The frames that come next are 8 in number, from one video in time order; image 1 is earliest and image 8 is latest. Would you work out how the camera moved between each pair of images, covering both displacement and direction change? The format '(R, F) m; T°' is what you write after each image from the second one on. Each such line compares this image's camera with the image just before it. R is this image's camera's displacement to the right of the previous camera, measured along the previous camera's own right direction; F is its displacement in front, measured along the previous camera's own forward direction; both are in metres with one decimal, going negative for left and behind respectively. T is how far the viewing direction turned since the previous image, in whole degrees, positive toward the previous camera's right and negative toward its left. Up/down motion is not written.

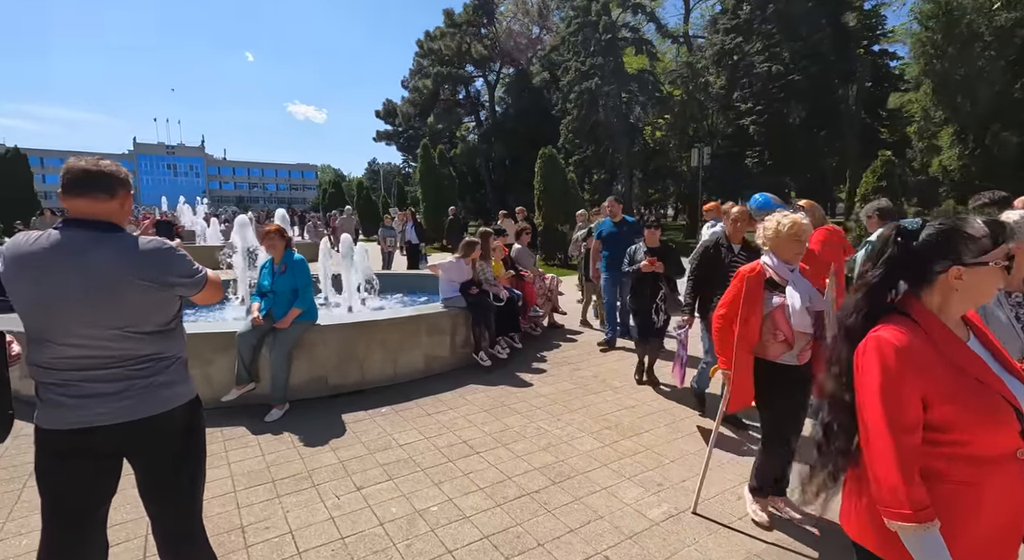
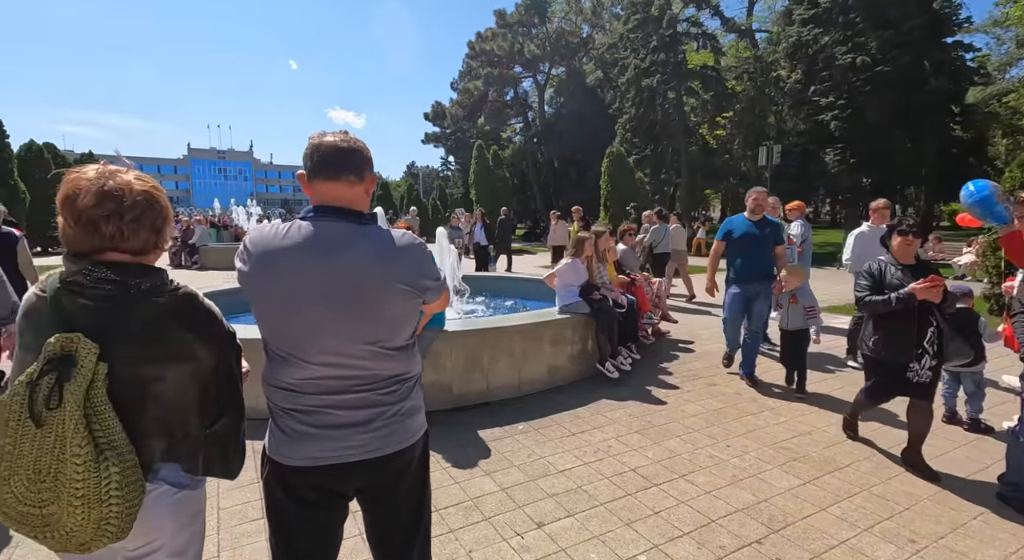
(-1.0, +0.4) m; -4°
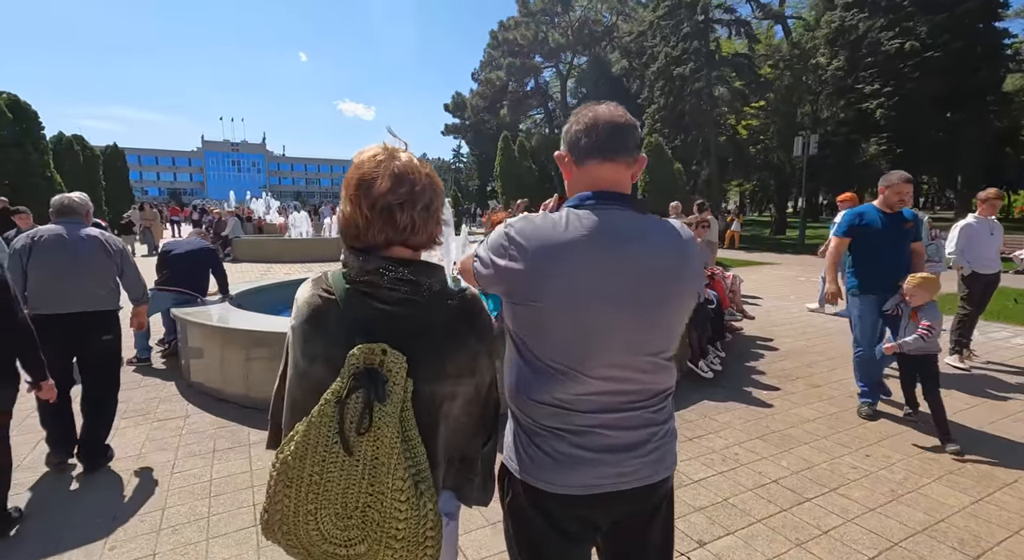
(-0.8, +0.2) m; -1°
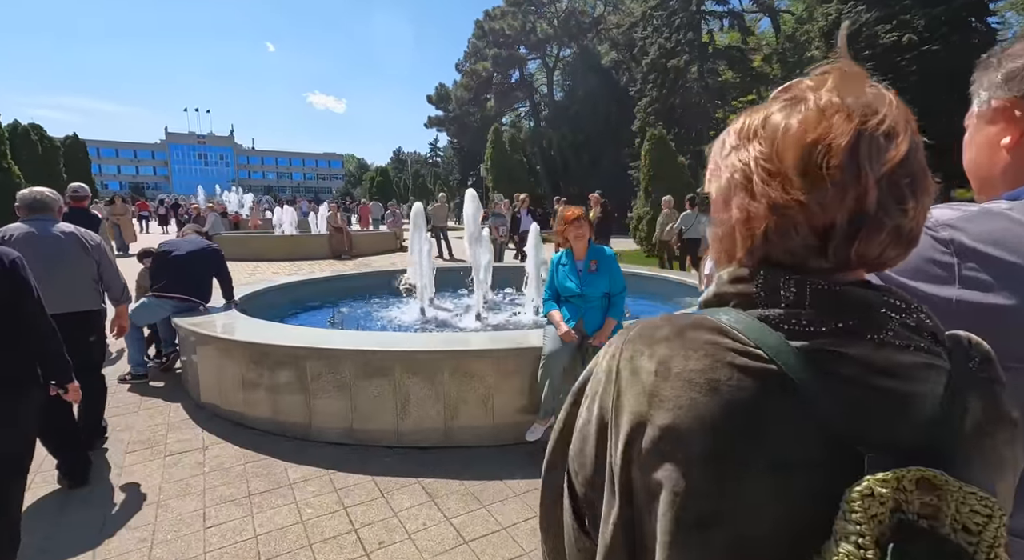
(-0.7, +0.6) m; +2°
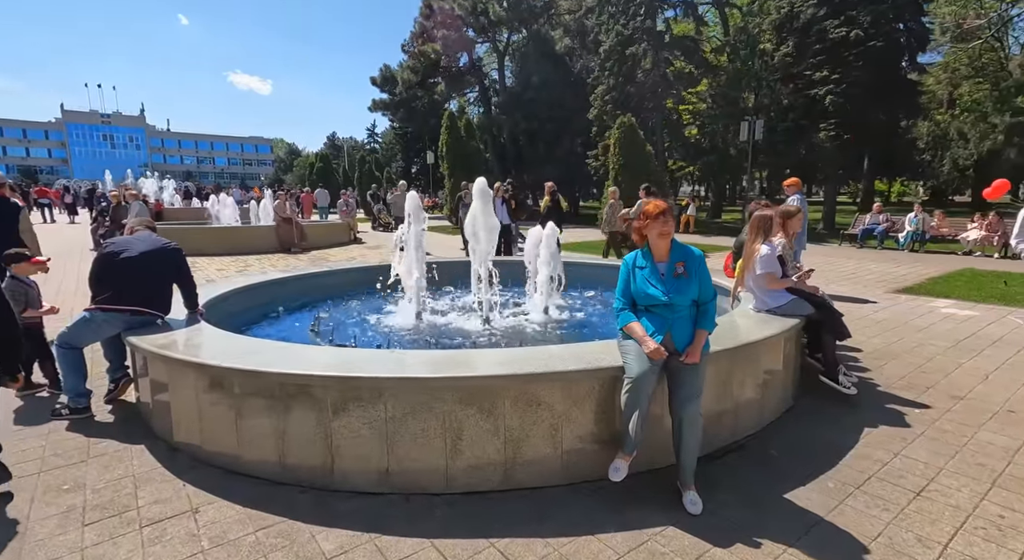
(-0.8, +0.7) m; +7°
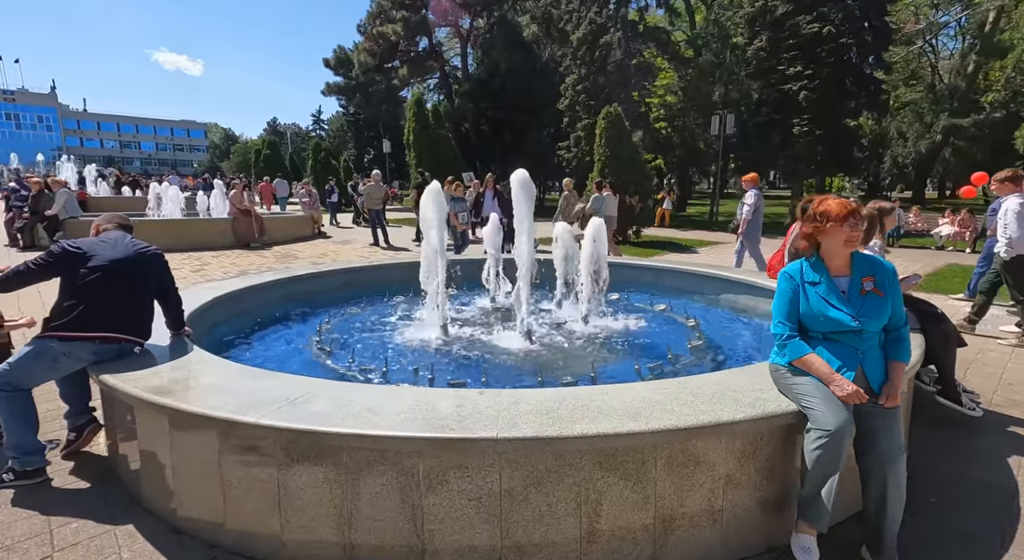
(-0.9, +0.8) m; +6°
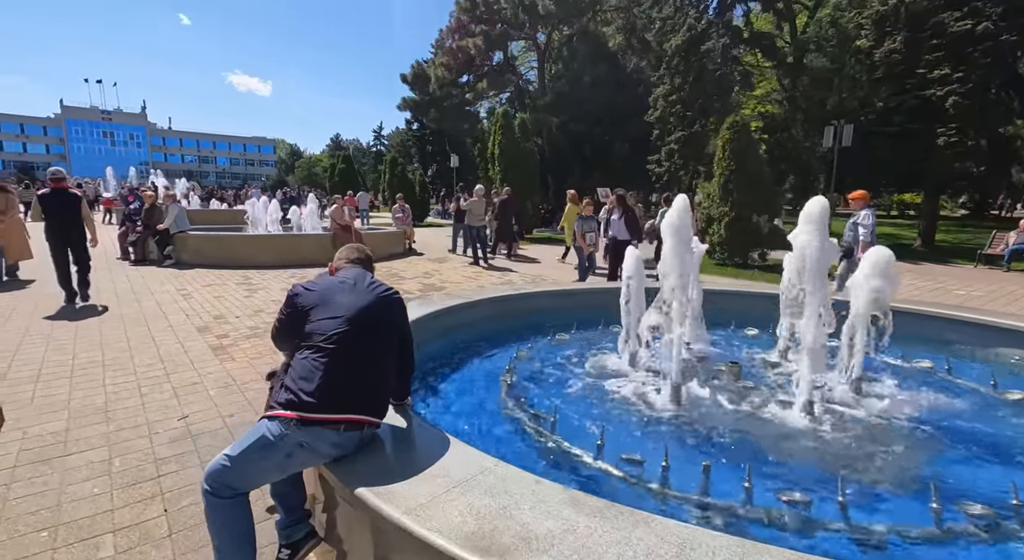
(-1.7, +1.0) m; -6°
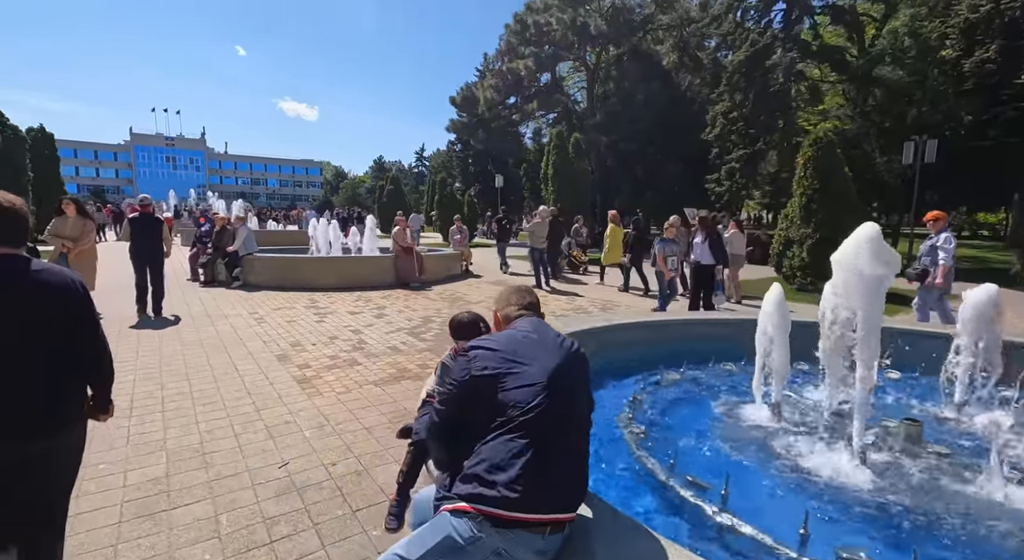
(-0.8, +0.5) m; -4°
